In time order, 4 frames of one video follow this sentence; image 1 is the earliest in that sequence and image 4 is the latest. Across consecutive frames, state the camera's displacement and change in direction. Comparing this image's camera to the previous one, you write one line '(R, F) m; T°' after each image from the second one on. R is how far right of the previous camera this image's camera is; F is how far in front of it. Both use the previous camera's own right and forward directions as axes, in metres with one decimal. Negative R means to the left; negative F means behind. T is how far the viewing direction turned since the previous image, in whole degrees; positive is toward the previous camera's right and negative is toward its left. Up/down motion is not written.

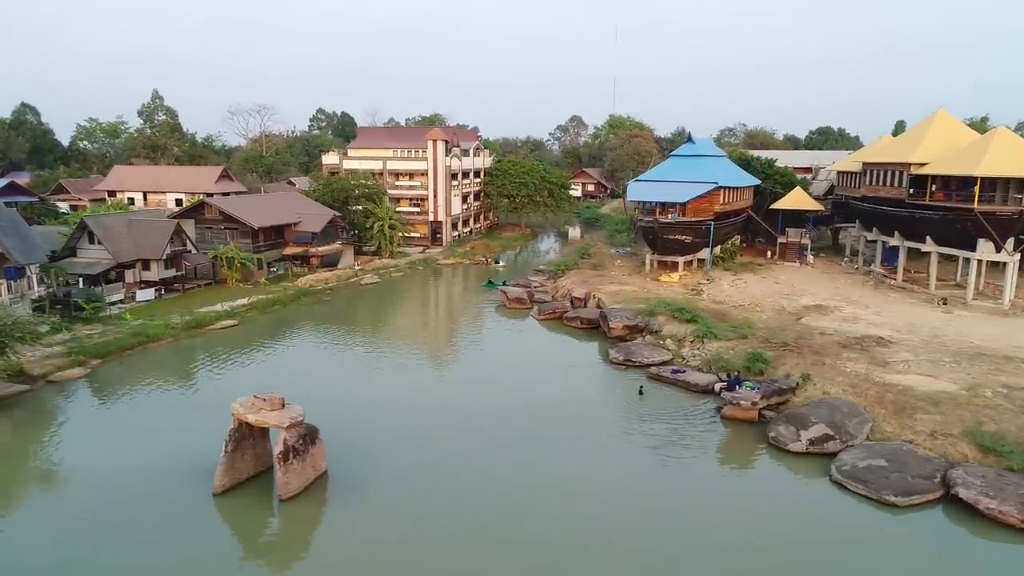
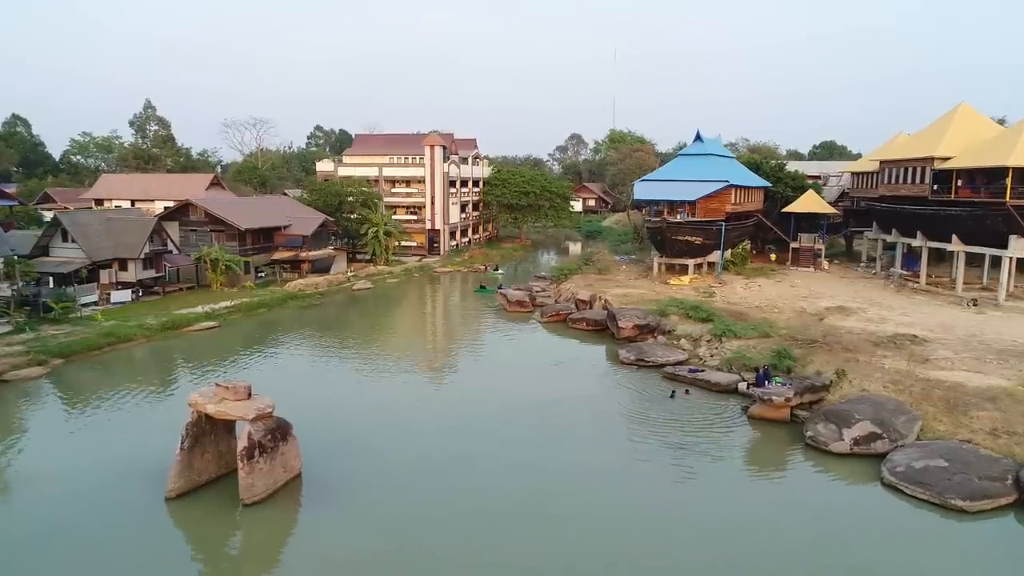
(-0.1, +1.9) m; 0°
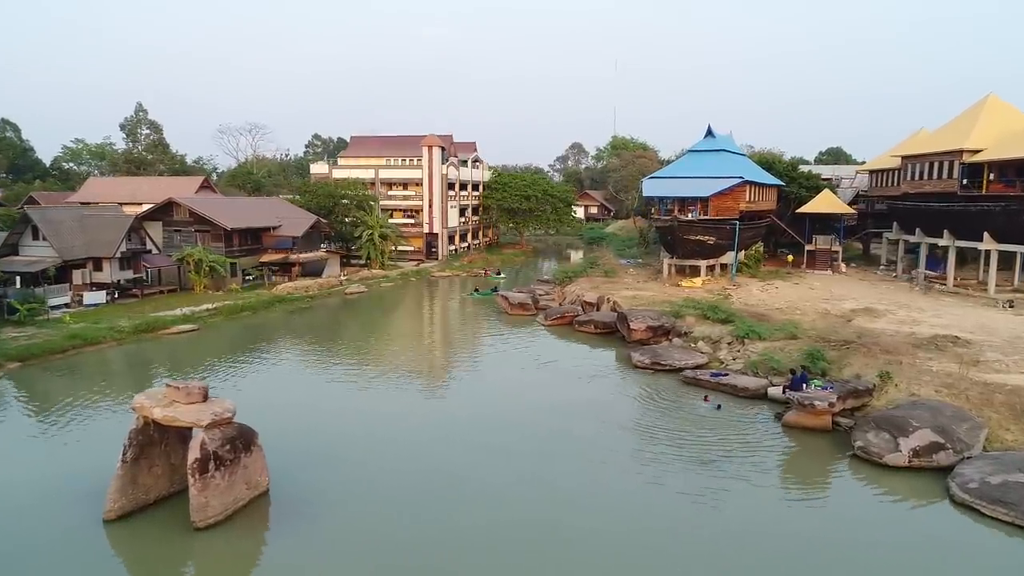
(-0.1, +1.9) m; 0°
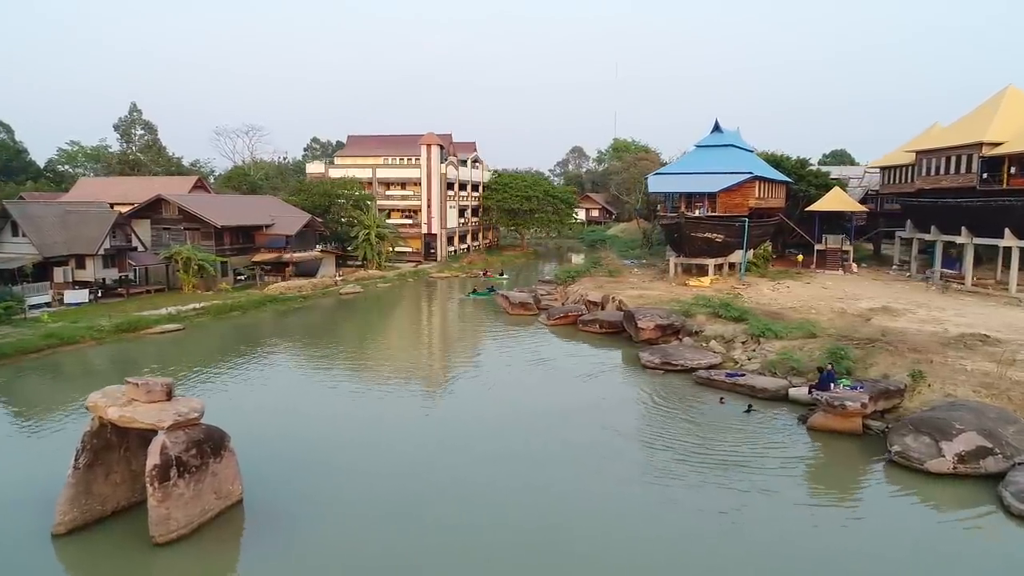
(0.0, +1.2) m; 0°
